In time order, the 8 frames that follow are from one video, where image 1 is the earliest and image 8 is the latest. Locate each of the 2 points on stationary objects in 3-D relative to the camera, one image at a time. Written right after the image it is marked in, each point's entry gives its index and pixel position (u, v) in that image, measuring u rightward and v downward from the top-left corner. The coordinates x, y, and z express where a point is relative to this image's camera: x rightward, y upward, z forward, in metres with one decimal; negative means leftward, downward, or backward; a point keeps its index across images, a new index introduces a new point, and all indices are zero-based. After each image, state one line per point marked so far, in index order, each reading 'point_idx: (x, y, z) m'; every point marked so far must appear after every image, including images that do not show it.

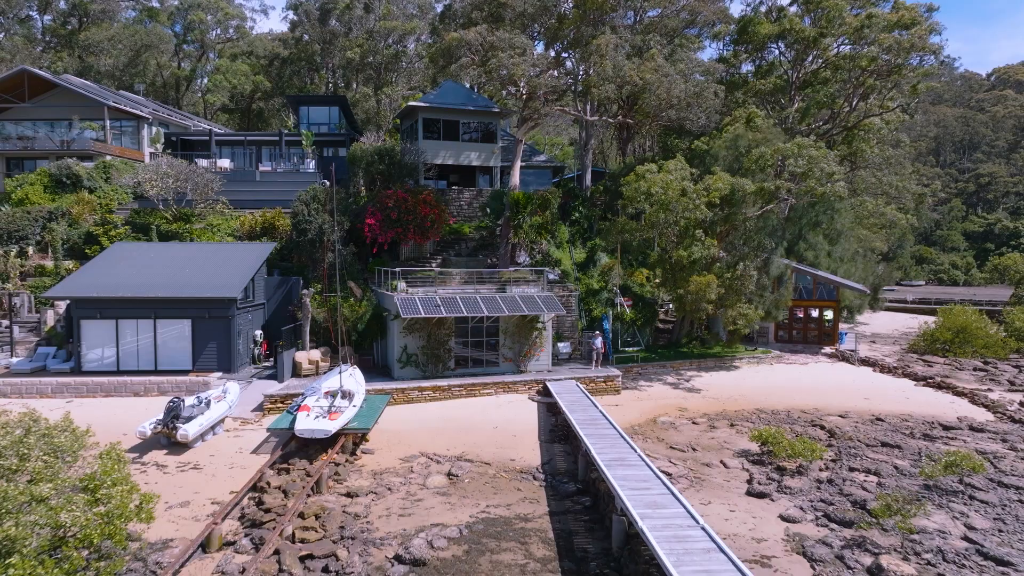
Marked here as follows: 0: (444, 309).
0: (-1.3, -0.4, +13.8) m
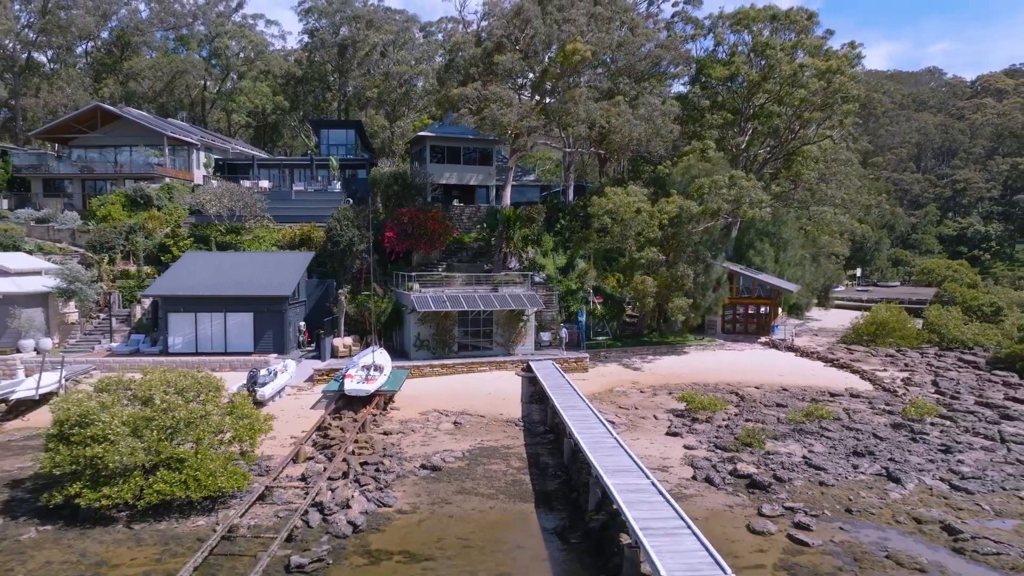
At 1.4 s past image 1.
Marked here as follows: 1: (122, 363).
0: (-1.6, -0.4, +17.8) m
1: (-9.2, -1.7, +16.8) m
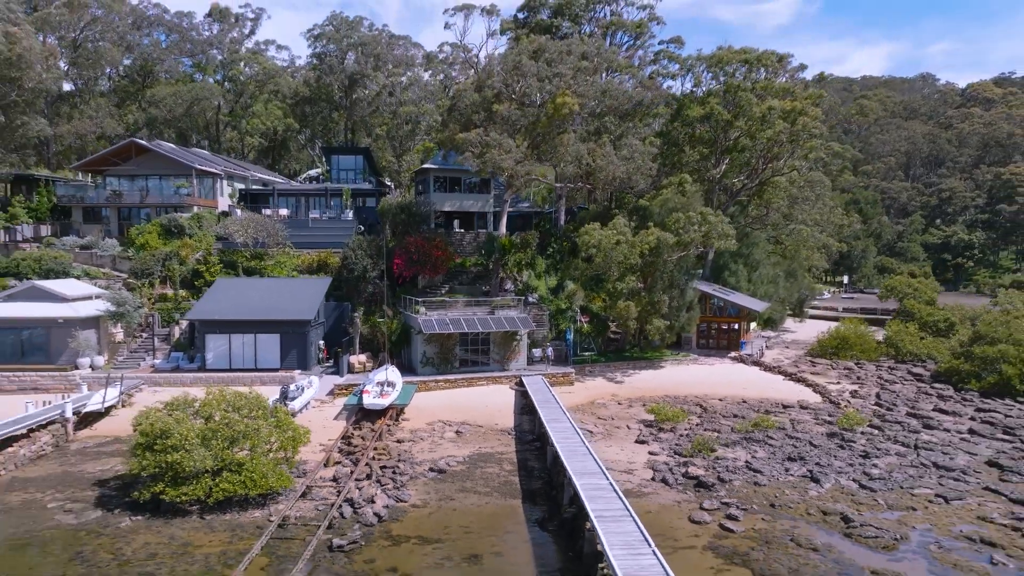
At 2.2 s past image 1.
0: (-1.7, -1.1, +20.3) m
1: (-9.3, -2.3, +19.3) m
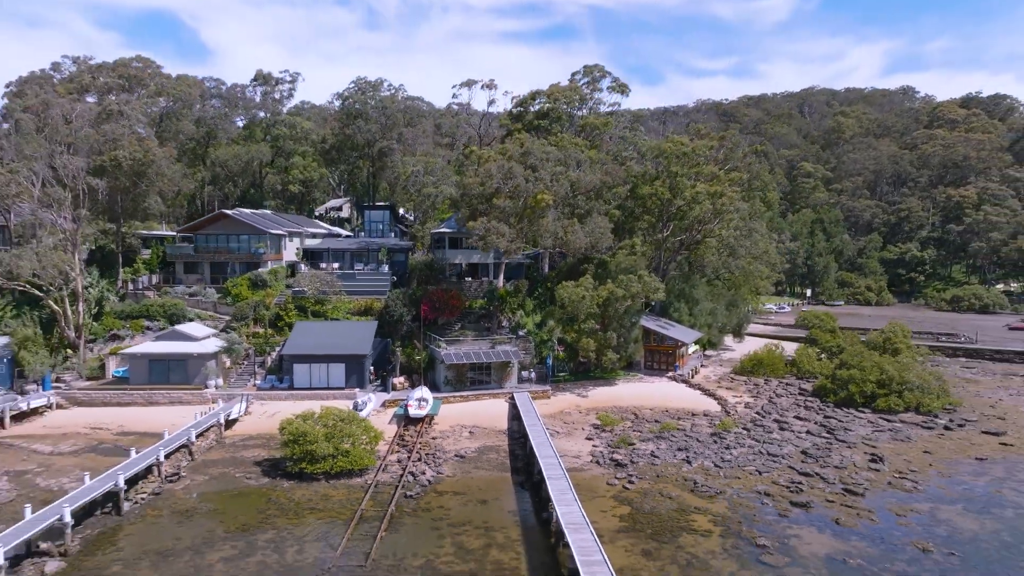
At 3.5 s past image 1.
0: (-1.9, -2.9, +29.2) m
1: (-9.6, -4.1, +28.2) m
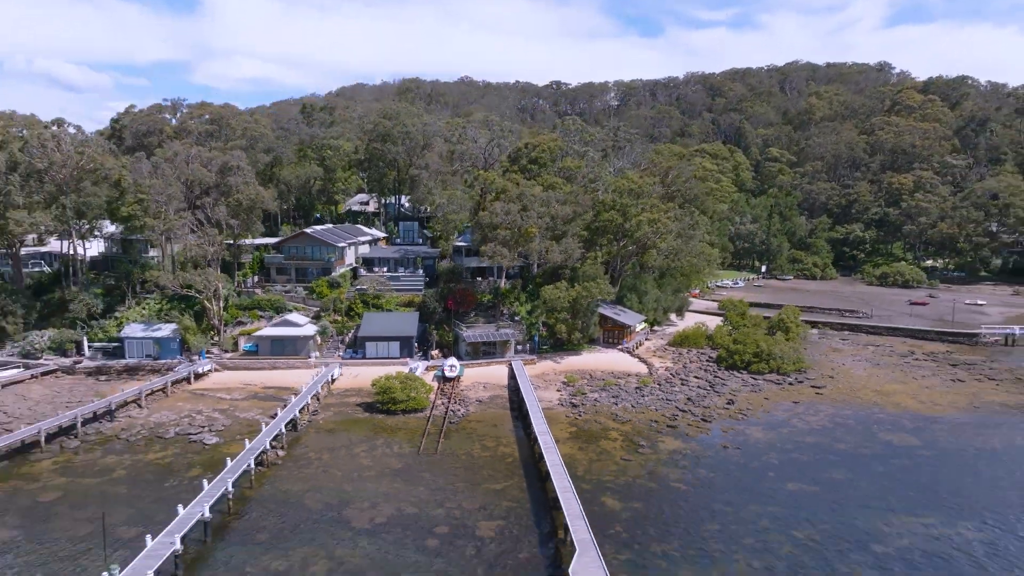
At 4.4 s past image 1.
0: (-2.0, -3.1, +43.9) m
1: (-9.6, -4.4, +42.9) m
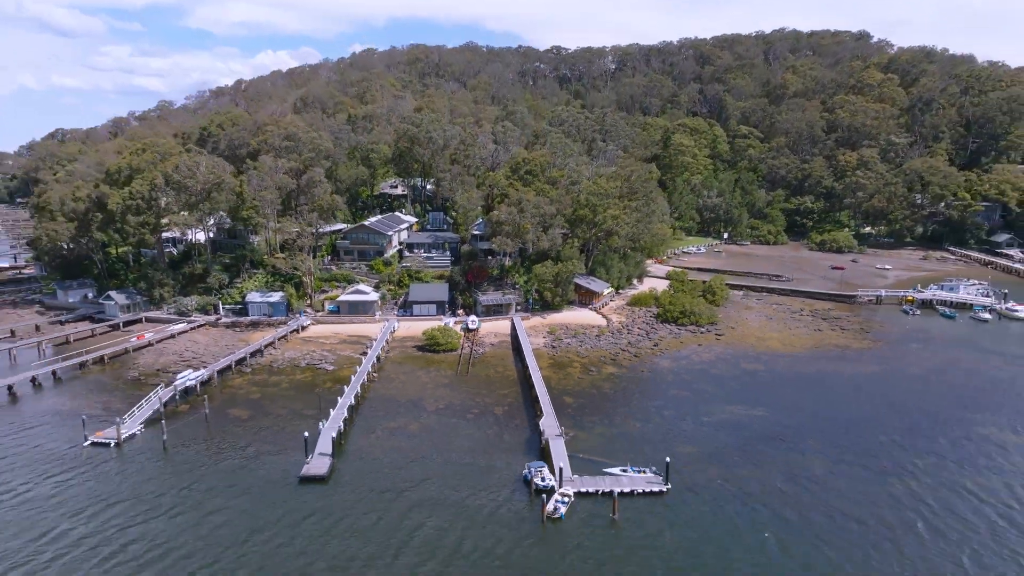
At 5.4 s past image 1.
0: (-1.9, -1.2, +63.7) m
1: (-9.5, -2.6, +62.8) m
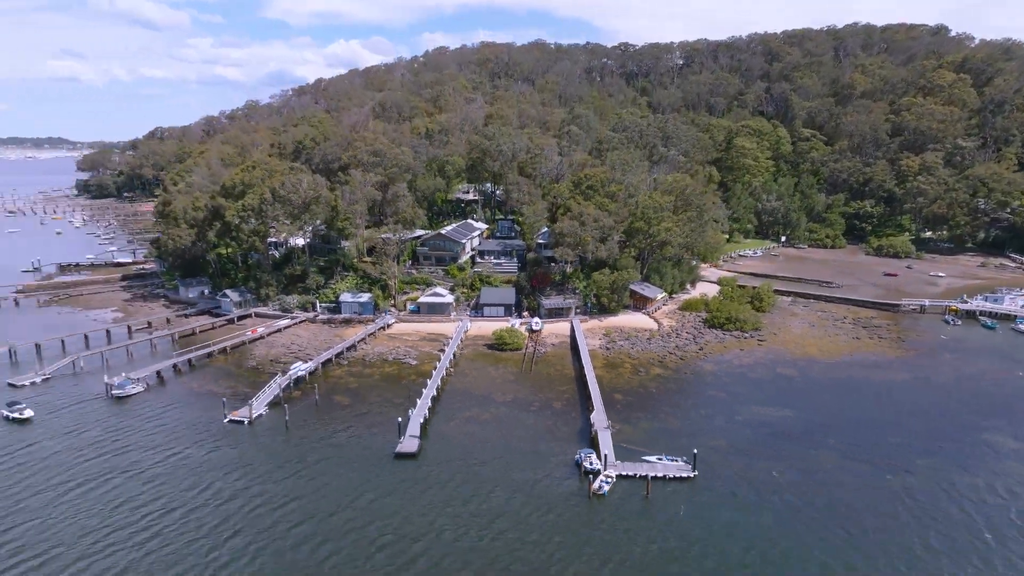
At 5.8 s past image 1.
0: (+4.1, -1.7, +71.0) m
1: (-3.6, -3.0, +70.9) m
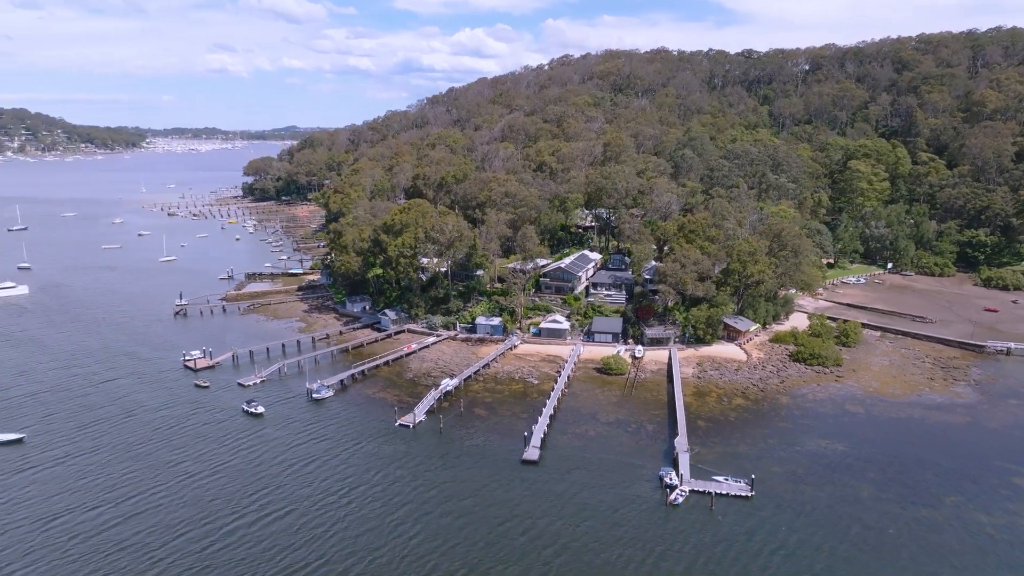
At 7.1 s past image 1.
0: (+16.6, -5.5, +82.9) m
1: (+8.9, -6.5, +84.0) m
